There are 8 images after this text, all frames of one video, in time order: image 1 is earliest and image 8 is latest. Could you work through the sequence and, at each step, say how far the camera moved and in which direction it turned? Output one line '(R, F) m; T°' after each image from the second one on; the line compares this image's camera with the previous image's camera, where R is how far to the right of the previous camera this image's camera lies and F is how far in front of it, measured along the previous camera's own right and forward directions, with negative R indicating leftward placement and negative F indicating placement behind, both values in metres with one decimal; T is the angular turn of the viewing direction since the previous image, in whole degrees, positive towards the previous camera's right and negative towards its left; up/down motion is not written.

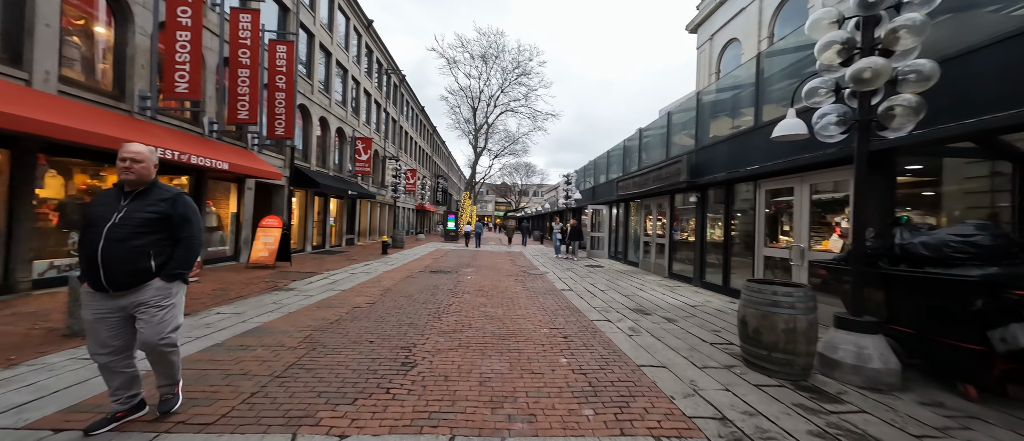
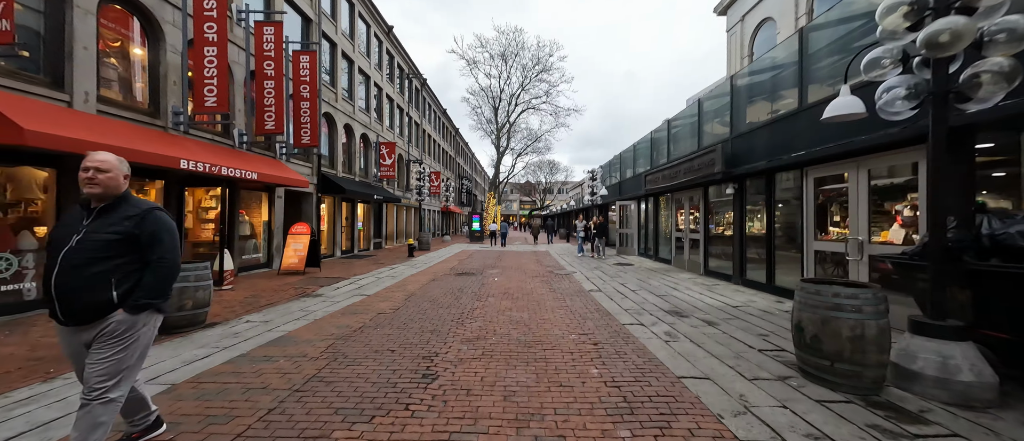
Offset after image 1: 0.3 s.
(0.0, +0.3) m; -4°
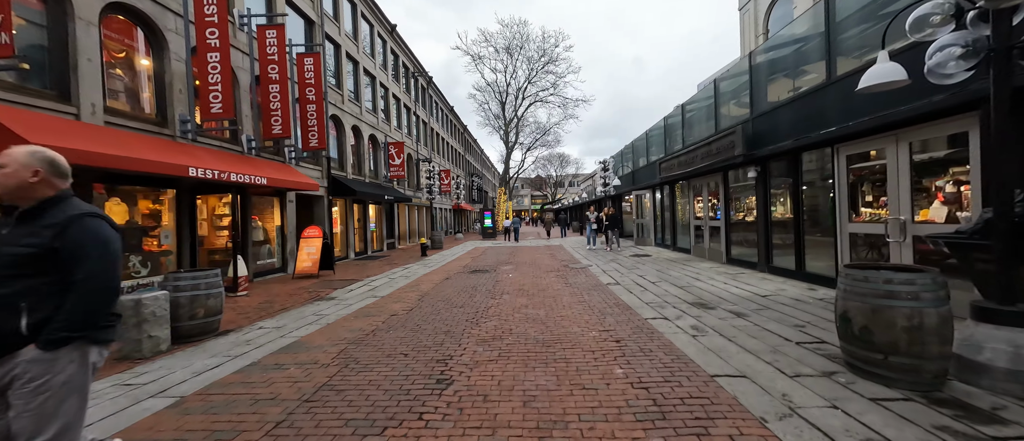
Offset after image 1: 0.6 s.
(0.0, +0.2) m; -2°
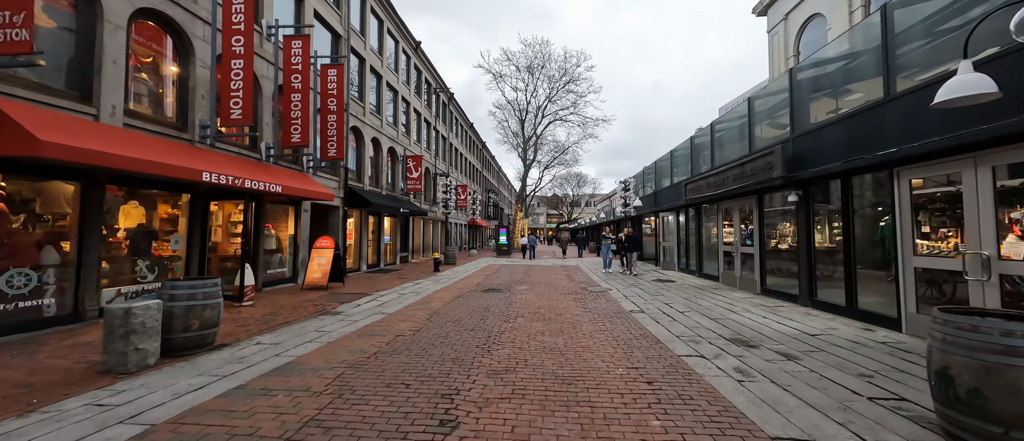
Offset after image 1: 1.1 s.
(-0.1, +0.4) m; -2°
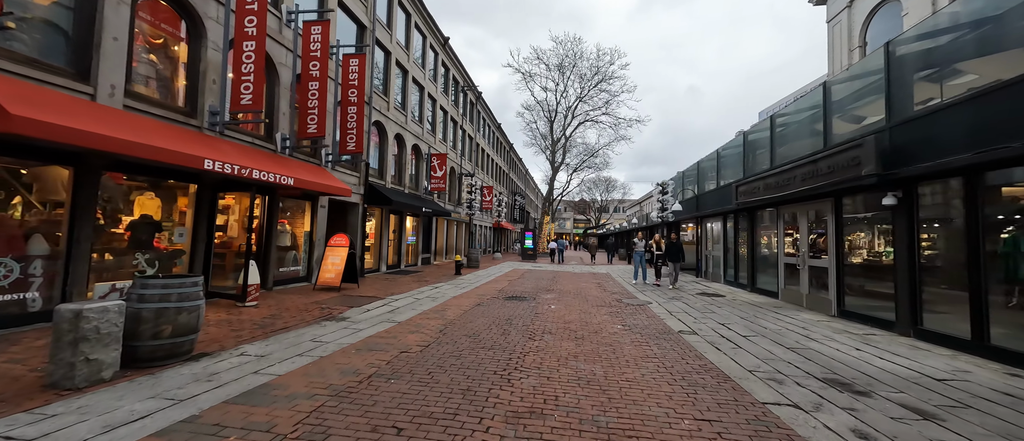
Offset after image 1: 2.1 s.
(0.0, +1.0) m; -4°
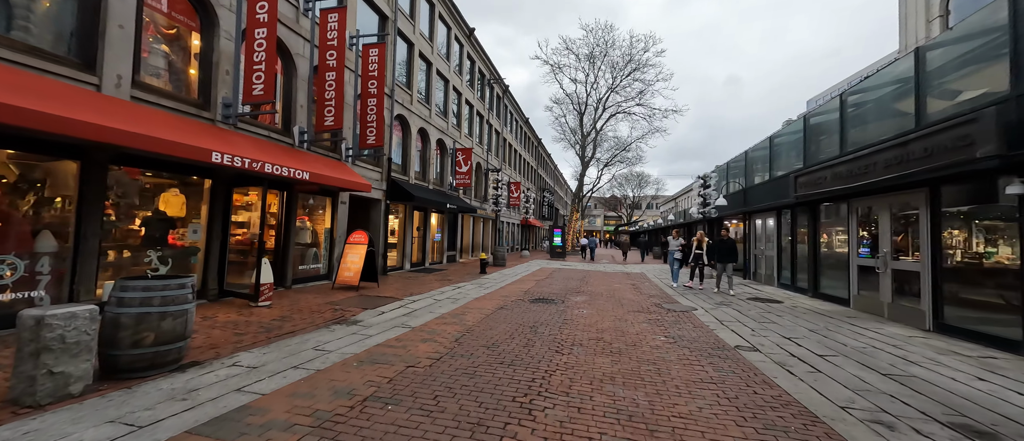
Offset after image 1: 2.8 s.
(+0.1, +0.7) m; -4°
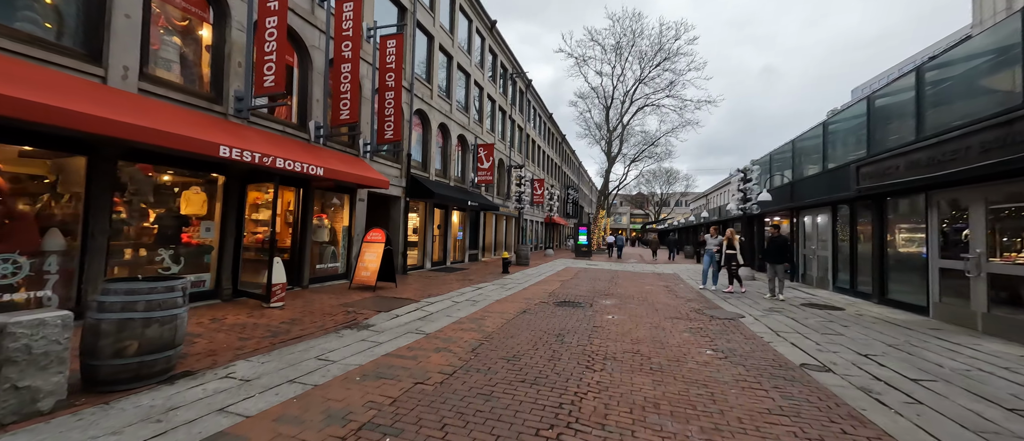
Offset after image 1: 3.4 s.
(0.0, +0.6) m; -4°
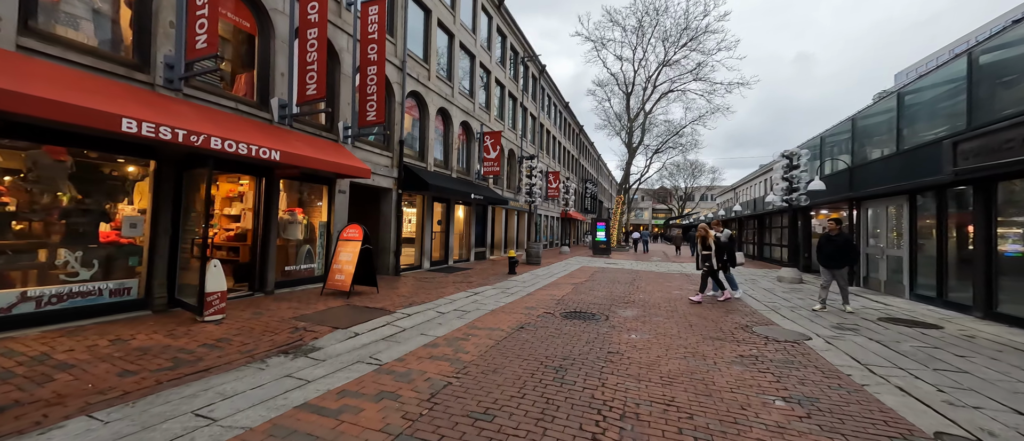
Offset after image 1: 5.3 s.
(+0.4, +1.6) m; -3°
